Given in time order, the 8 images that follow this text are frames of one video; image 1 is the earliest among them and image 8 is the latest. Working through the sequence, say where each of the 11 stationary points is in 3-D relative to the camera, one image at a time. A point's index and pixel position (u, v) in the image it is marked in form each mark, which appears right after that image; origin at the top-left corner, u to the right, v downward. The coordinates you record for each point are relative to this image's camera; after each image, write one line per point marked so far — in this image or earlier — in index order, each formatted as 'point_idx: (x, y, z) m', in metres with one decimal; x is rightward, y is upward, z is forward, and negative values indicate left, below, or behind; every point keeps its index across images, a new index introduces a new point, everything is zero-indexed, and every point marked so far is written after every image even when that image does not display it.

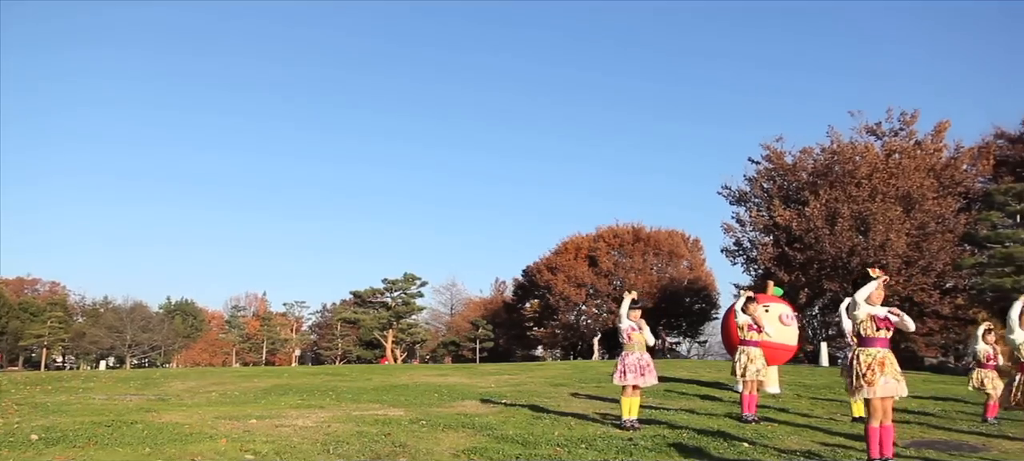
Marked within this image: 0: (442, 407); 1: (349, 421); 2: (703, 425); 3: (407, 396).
0: (-0.9, -2.3, +10.5) m
1: (-1.7, -1.9, +8.2) m
2: (+1.9, -2.0, +8.4) m
3: (-1.6, -2.5, +12.6) m
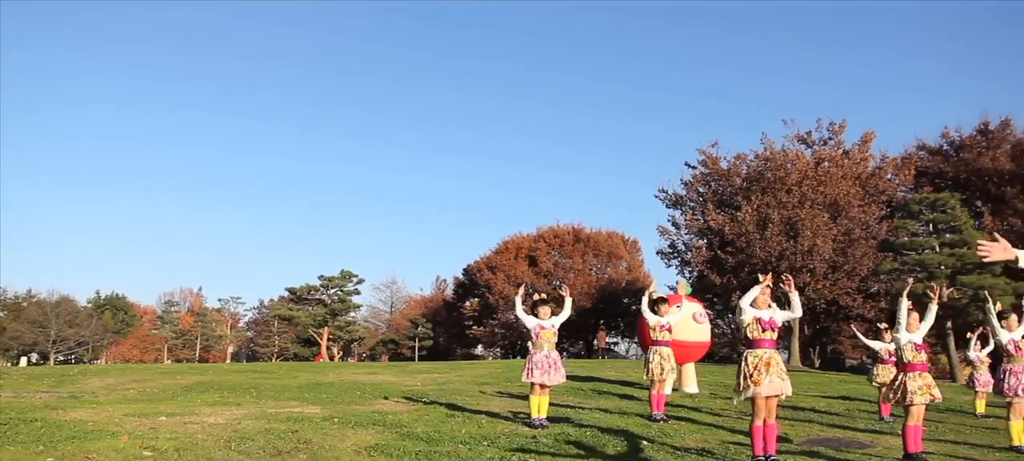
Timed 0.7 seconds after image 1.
0: (-2.0, -2.3, +10.6) m
1: (-2.6, -1.9, +8.2) m
2: (+1.0, -2.0, +8.7) m
3: (-2.8, -2.5, +12.6) m
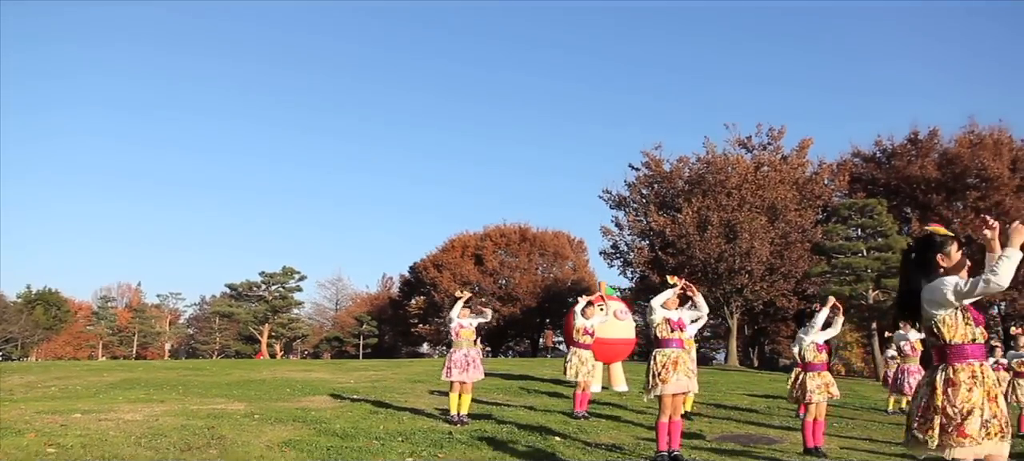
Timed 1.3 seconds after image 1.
0: (-2.9, -2.2, +10.6) m
1: (-3.4, -1.8, +8.2) m
2: (+0.2, -2.0, +8.8) m
3: (-3.9, -2.5, +12.5) m
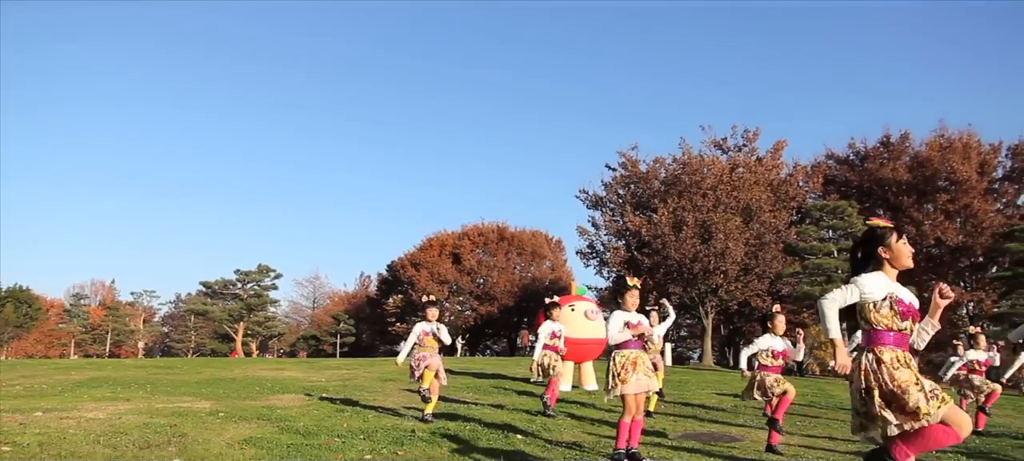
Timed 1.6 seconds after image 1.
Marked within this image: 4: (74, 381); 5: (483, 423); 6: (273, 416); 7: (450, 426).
0: (-3.3, -2.2, +10.6) m
1: (-3.7, -1.8, +8.2) m
2: (-0.2, -2.0, +8.9) m
3: (-4.4, -2.4, +12.5) m
4: (-7.1, -2.4, +13.3) m
5: (-0.3, -1.9, +8.2) m
6: (-2.4, -1.9, +8.2) m
7: (-0.6, -1.8, +7.6) m
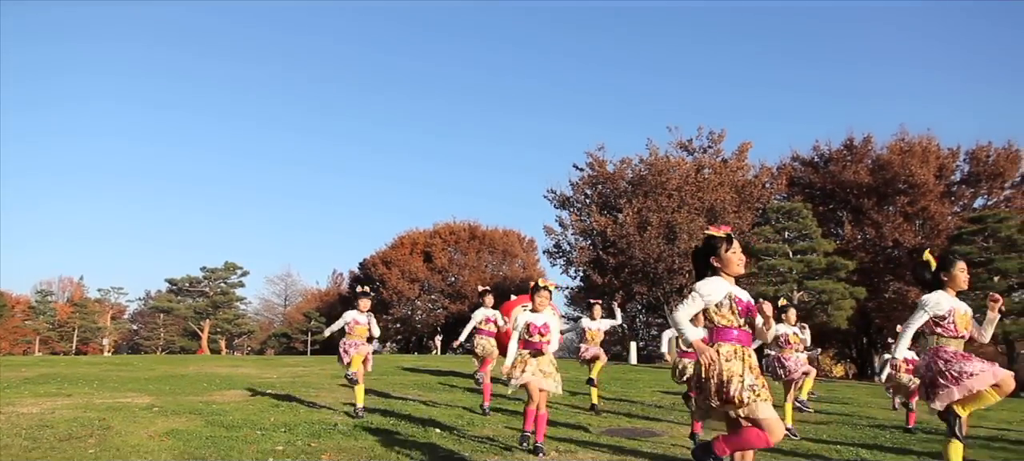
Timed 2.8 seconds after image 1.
0: (-4.2, -2.2, +10.9) m
1: (-4.5, -1.8, +8.4) m
2: (-1.0, -2.1, +9.3) m
3: (-5.3, -2.4, +12.7) m
4: (-8.0, -2.4, +13.4) m
5: (-1.1, -2.0, +8.6) m
6: (-3.2, -1.9, +8.5) m
7: (-1.3, -1.9, +8.0) m
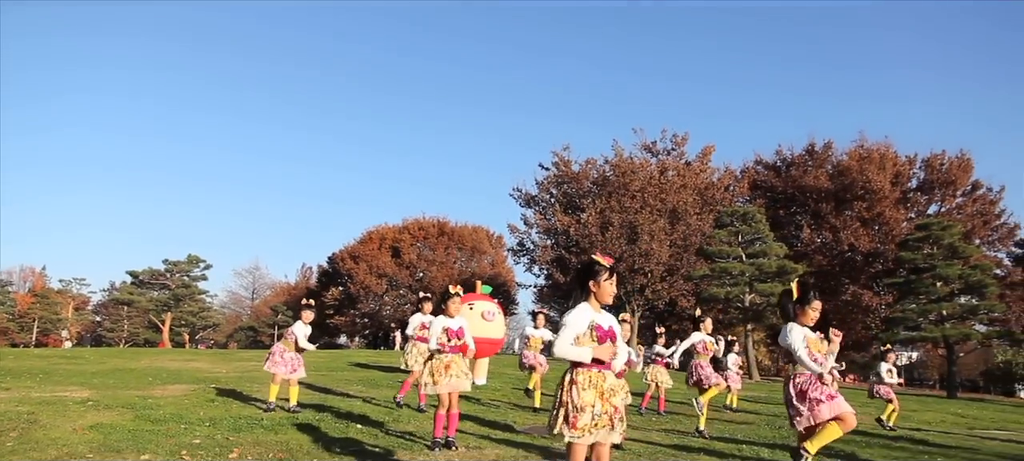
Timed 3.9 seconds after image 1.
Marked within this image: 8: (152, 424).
0: (-5.1, -2.2, +11.2) m
1: (-5.3, -1.8, +8.7) m
2: (-1.9, -2.1, +9.6) m
3: (-6.3, -2.4, +13.0) m
4: (-9.0, -2.3, +13.6) m
5: (-1.9, -2.0, +8.9) m
6: (-4.0, -1.9, +8.8) m
7: (-2.2, -1.9, +8.3) m
8: (-3.2, -1.7, +7.3) m
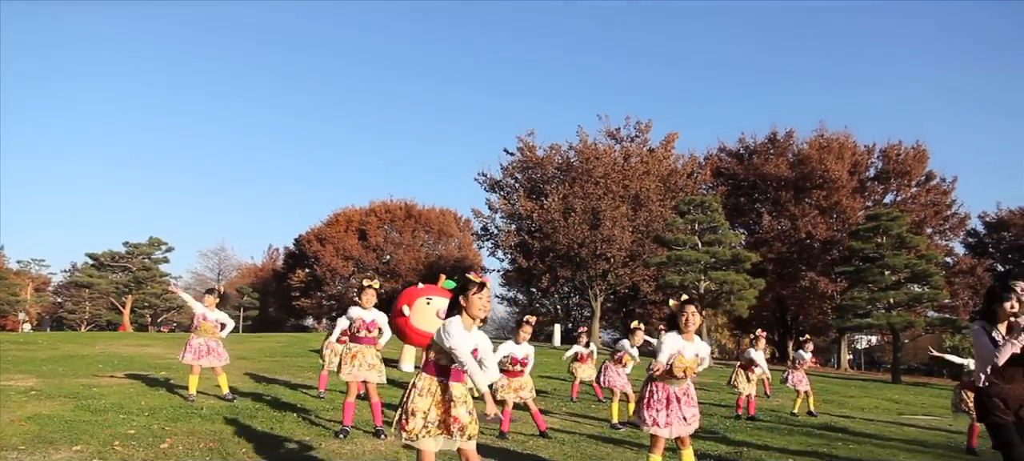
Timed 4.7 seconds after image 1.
0: (-5.9, -2.0, +11.3) m
1: (-6.0, -1.7, +8.9) m
2: (-2.6, -2.0, +9.9) m
3: (-7.1, -2.2, +13.1) m
4: (-9.9, -2.1, +13.6) m
5: (-2.6, -1.9, +9.2) m
6: (-4.7, -1.8, +9.0) m
7: (-2.9, -1.8, +8.6) m
8: (-3.9, -1.7, +7.6) m
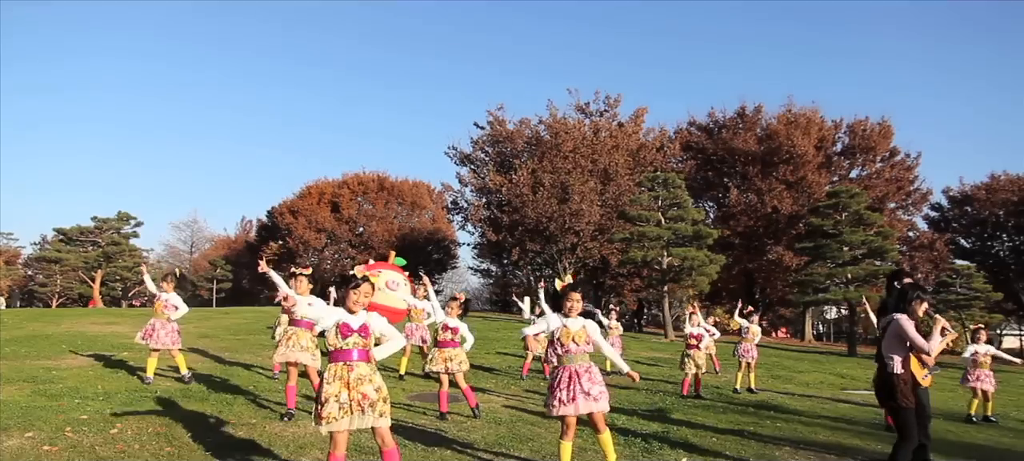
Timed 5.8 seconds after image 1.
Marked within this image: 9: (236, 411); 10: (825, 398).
0: (-6.6, -1.8, +11.6) m
1: (-6.7, -1.6, +9.1) m
2: (-3.3, -1.9, +10.3) m
3: (-7.9, -1.9, +13.4) m
4: (-10.7, -1.8, +13.8) m
5: (-3.3, -1.8, +9.6) m
6: (-5.4, -1.7, +9.3) m
7: (-3.5, -1.7, +9.0) m
8: (-4.5, -1.6, +7.9) m
9: (-2.7, -1.8, +8.1) m
10: (+5.2, -2.8, +13.6) m
